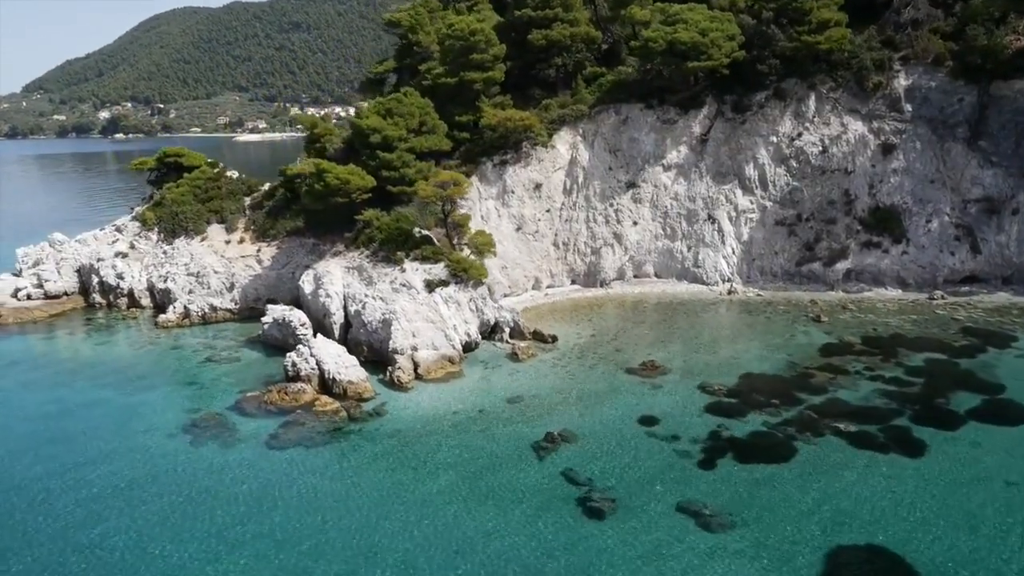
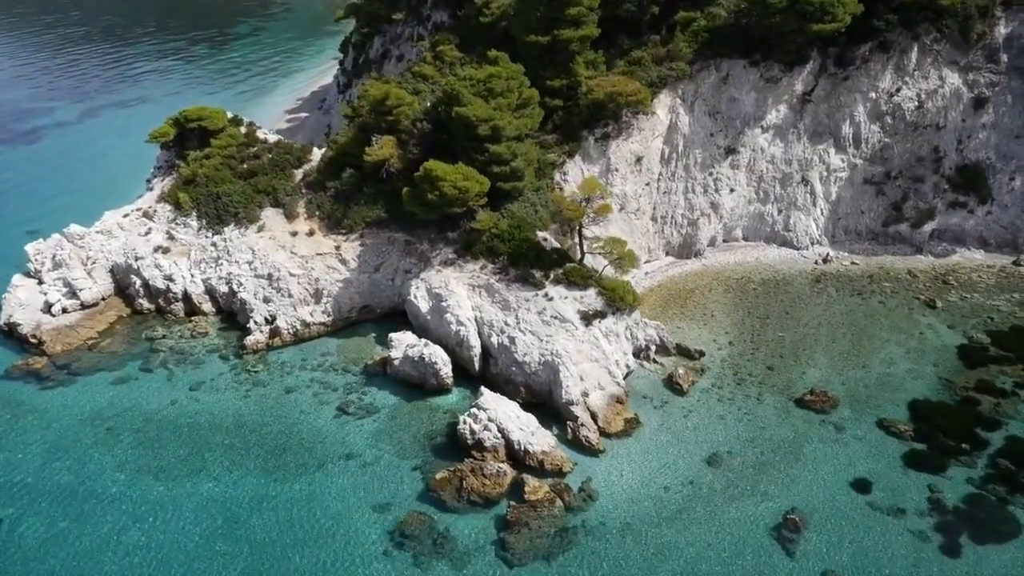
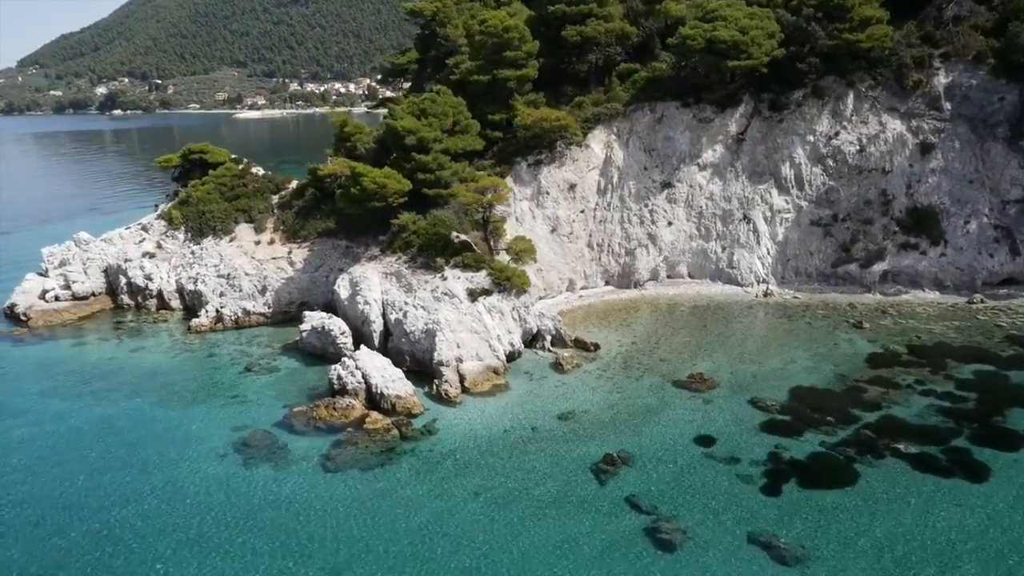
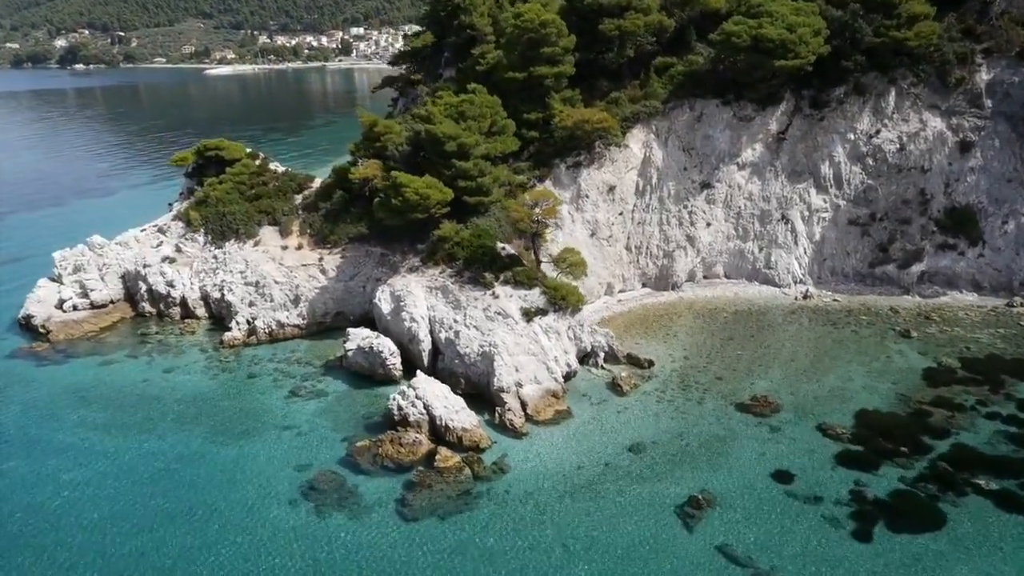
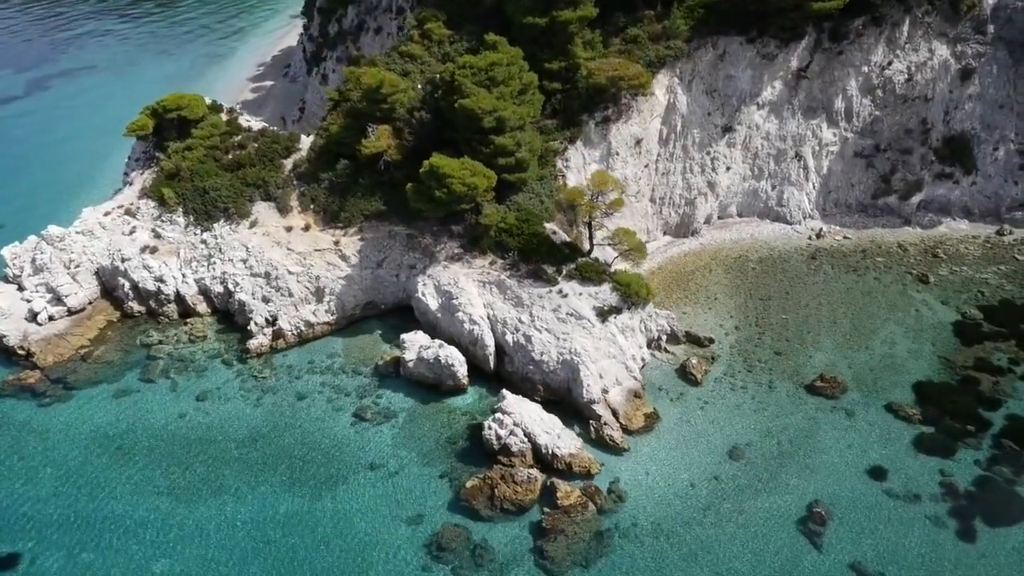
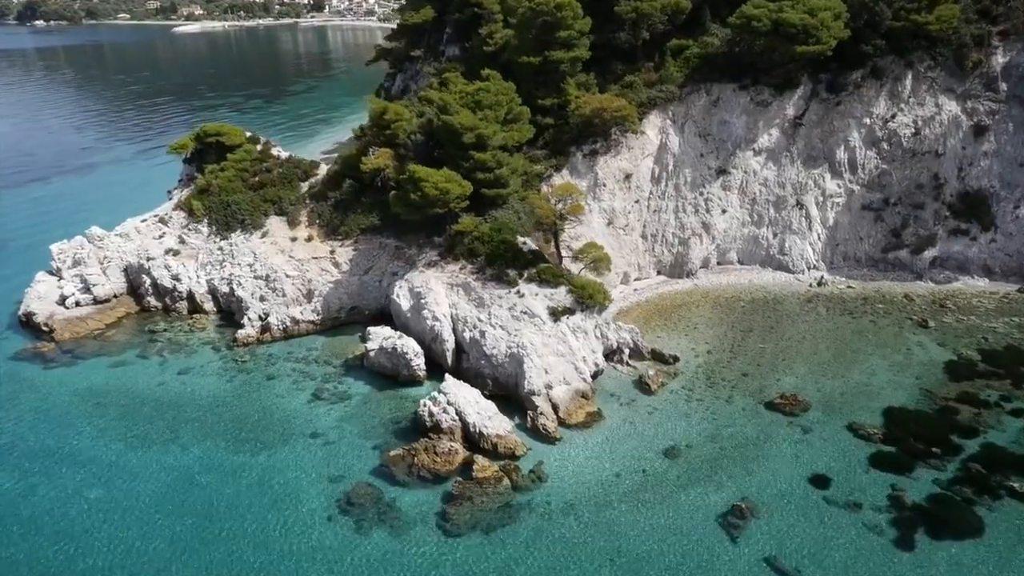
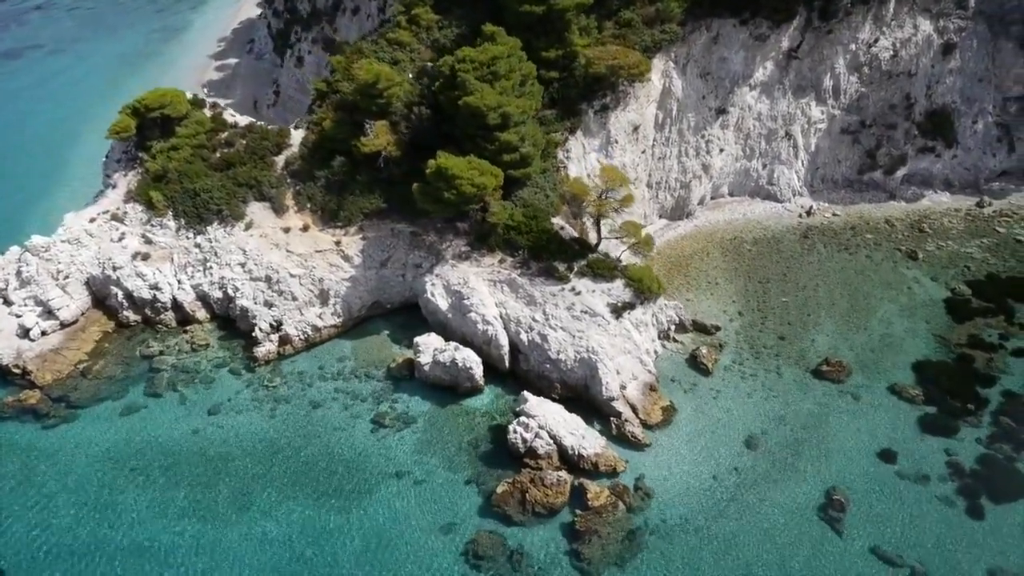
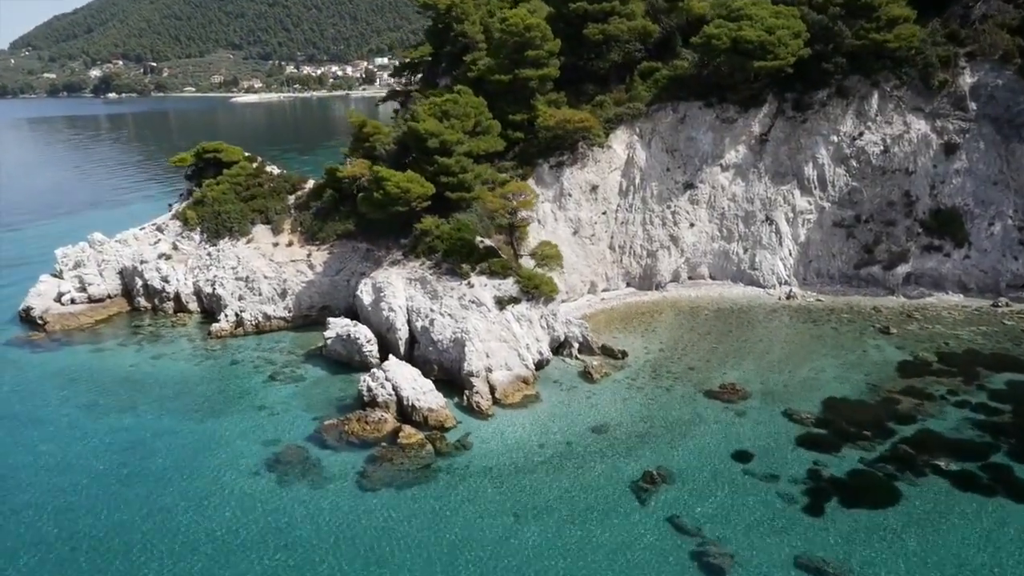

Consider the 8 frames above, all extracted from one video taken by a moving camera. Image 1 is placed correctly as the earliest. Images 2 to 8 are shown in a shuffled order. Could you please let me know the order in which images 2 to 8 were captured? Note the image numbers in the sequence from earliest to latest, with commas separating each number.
3, 8, 4, 6, 2, 5, 7
